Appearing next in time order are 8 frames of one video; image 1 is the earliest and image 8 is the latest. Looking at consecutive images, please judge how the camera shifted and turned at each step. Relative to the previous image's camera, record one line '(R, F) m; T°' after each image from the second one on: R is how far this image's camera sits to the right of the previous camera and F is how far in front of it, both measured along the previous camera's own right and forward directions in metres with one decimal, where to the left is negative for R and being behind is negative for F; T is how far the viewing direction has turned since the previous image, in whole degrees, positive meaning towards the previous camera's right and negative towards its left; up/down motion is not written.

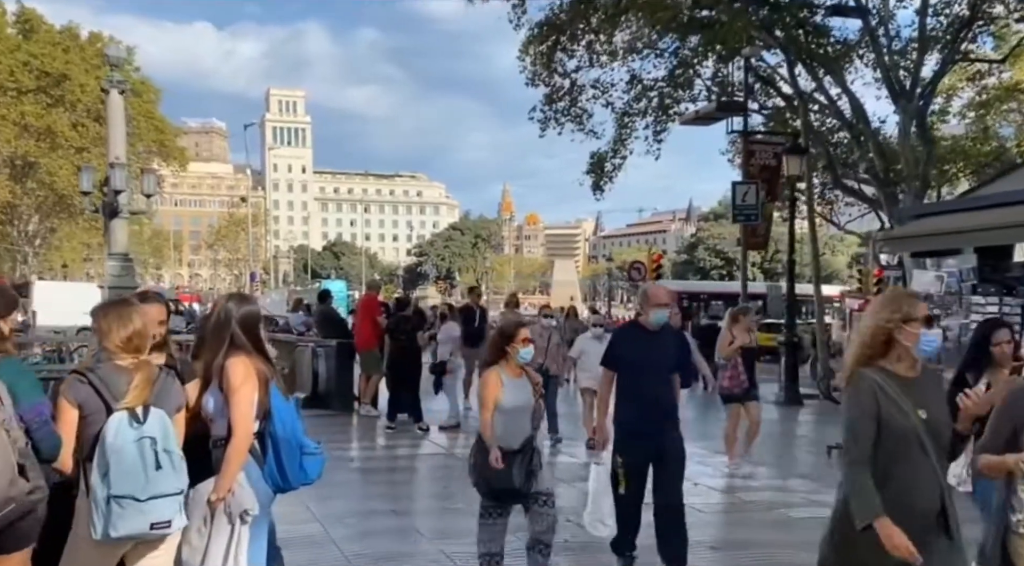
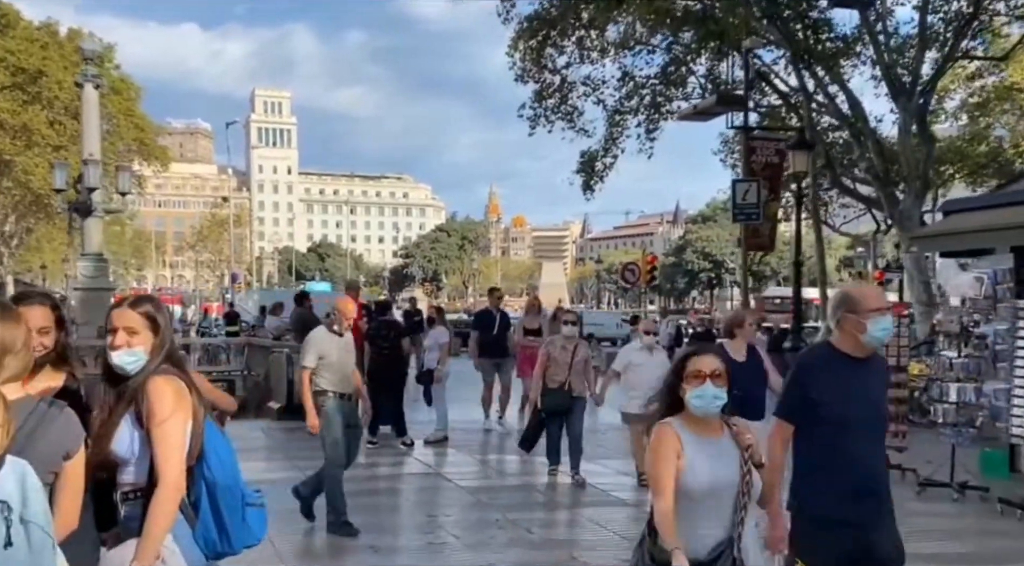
(-0.1, +1.0) m; +1°
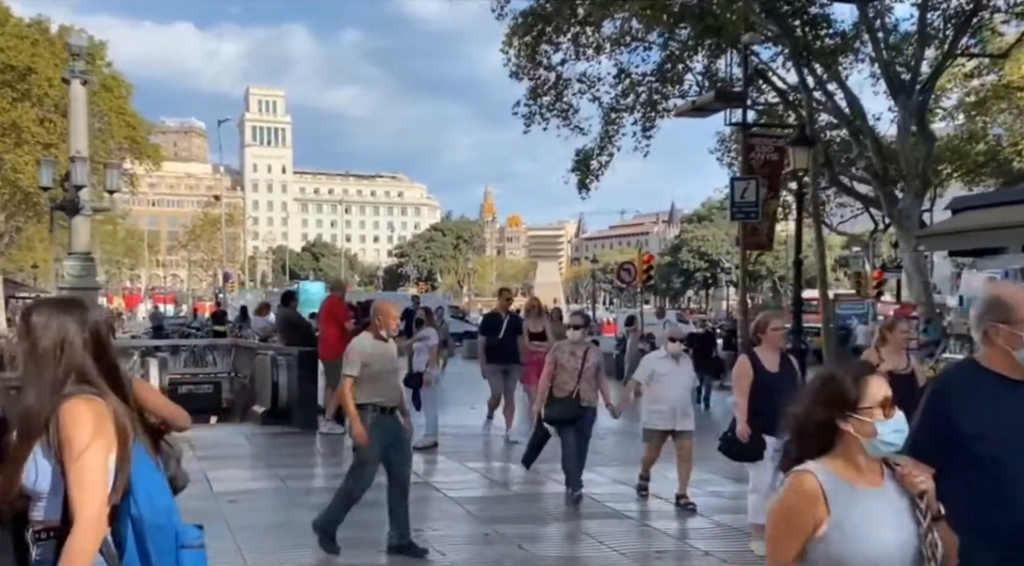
(0.0, +0.4) m; 0°
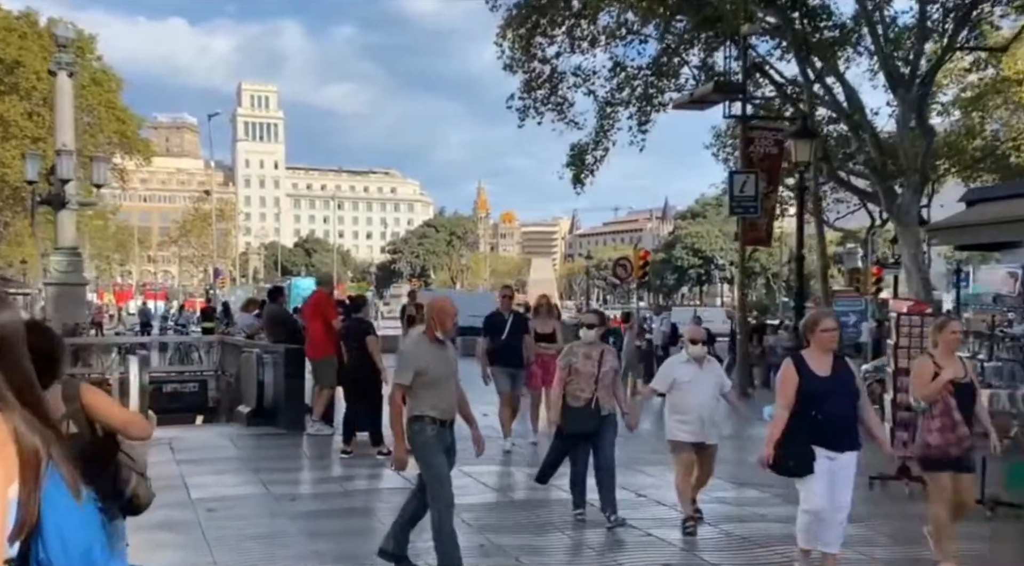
(0.0, +0.5) m; 0°
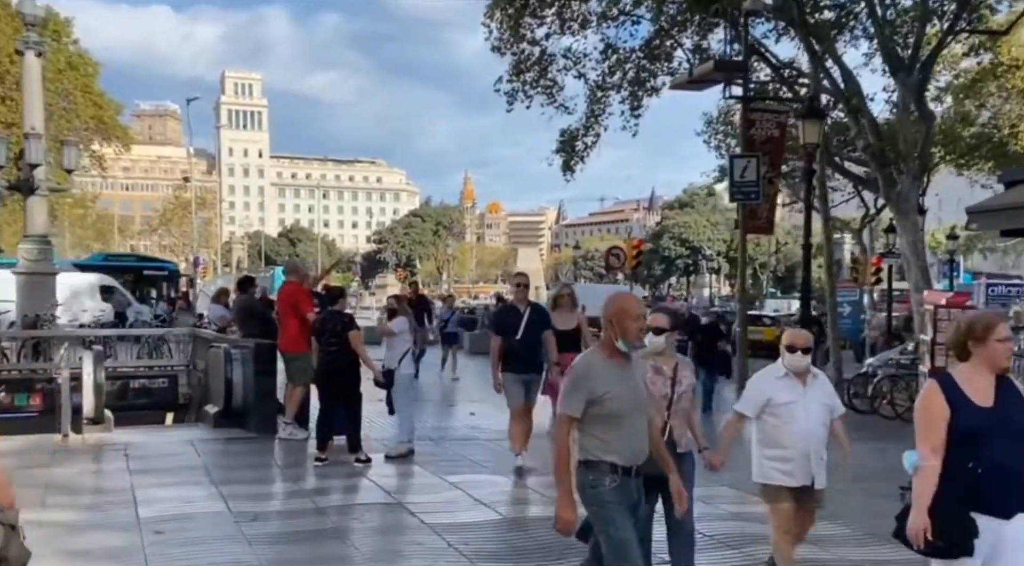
(0.0, +1.0) m; +1°
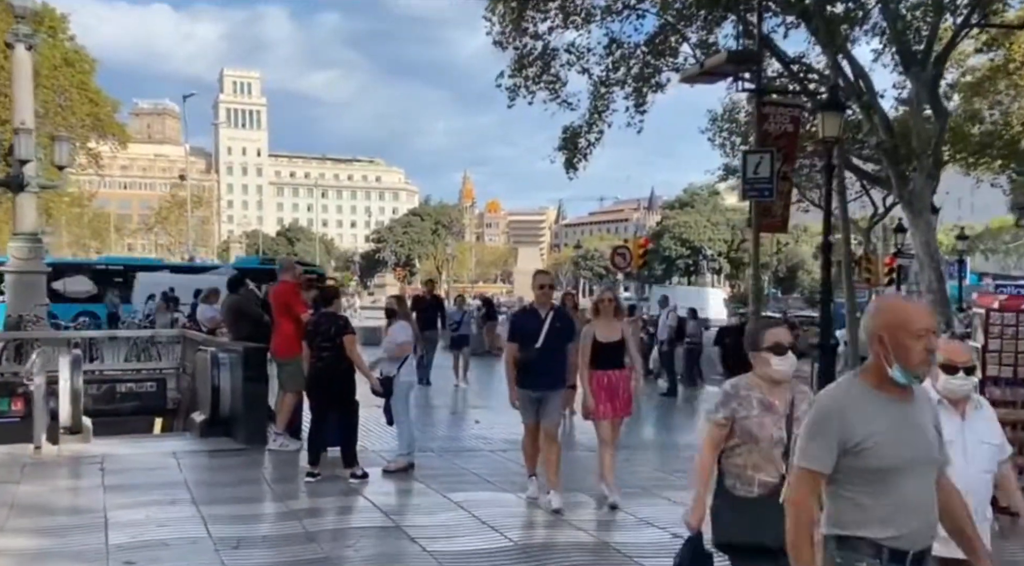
(-0.1, +0.7) m; 0°
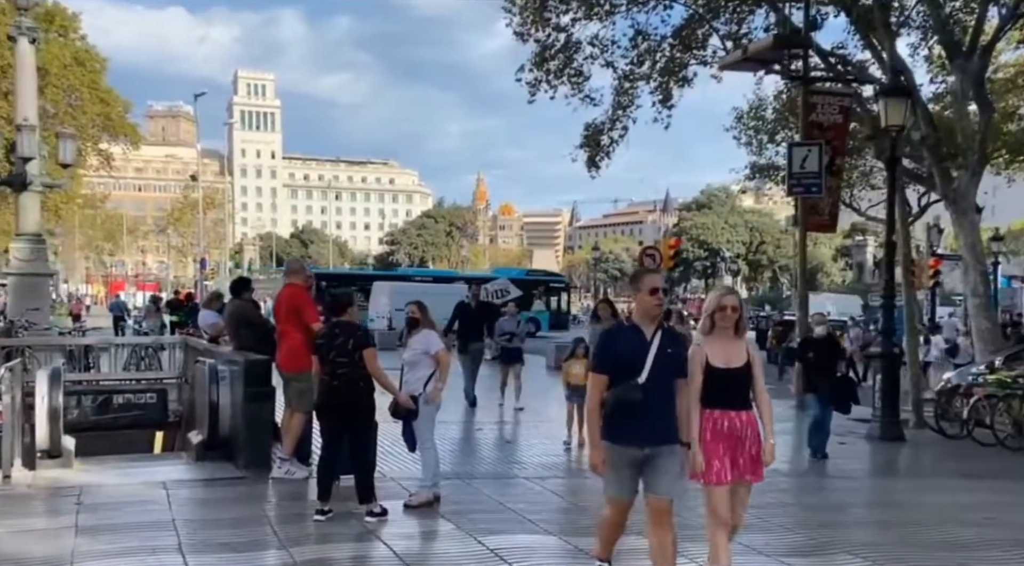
(-0.2, +1.3) m; -1°
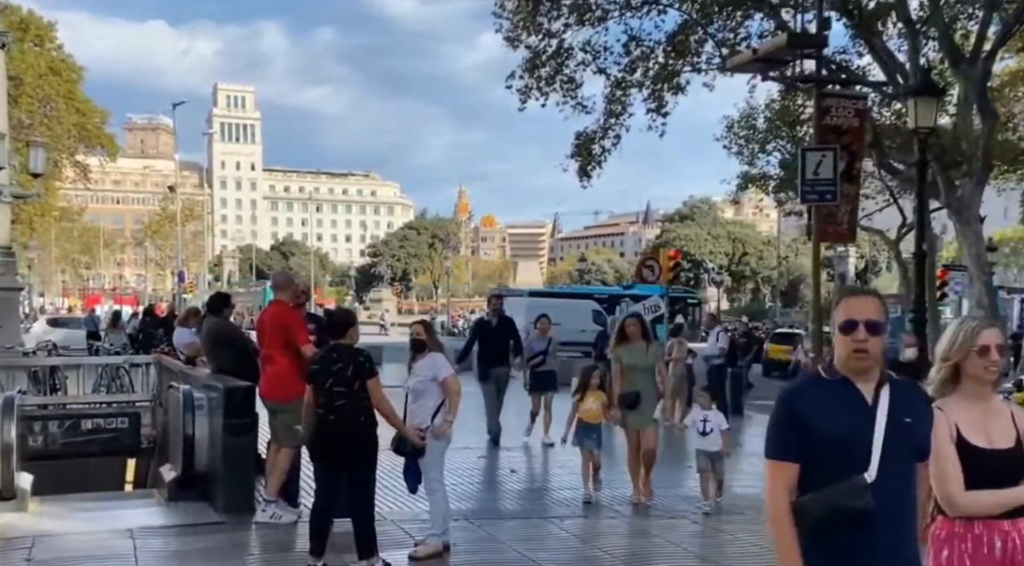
(-0.2, +1.0) m; +1°
